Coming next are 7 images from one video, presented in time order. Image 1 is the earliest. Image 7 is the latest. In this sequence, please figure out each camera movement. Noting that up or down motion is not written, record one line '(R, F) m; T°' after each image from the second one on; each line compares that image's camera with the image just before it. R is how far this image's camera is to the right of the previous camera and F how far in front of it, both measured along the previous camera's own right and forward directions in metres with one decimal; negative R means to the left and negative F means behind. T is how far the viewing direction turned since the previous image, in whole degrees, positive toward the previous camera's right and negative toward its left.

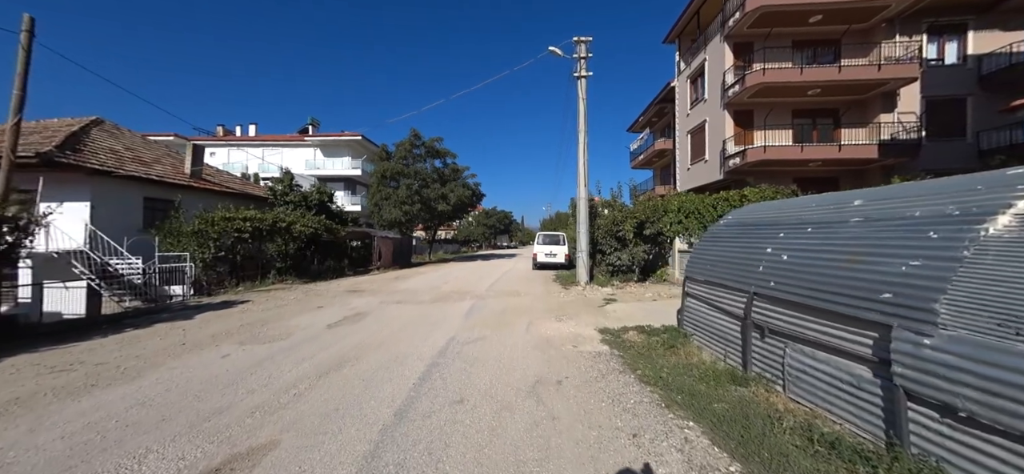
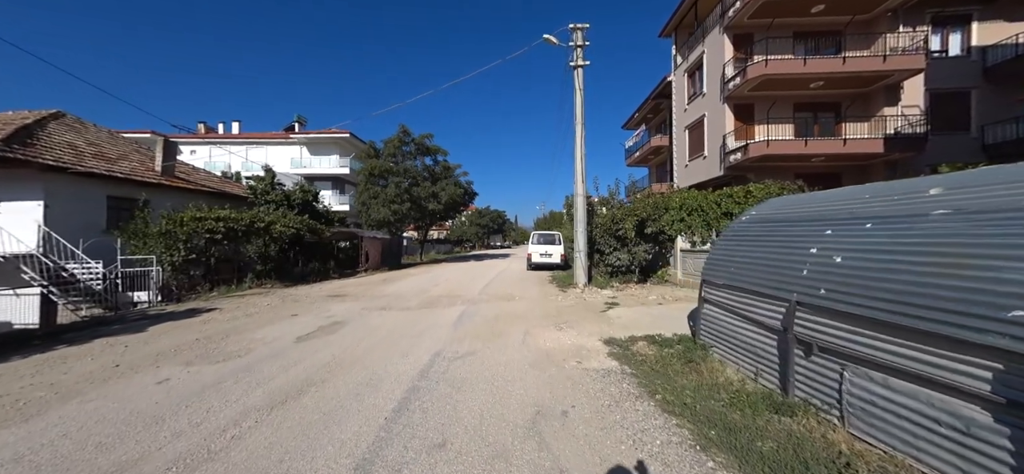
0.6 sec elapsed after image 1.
(0.0, +0.7) m; +1°
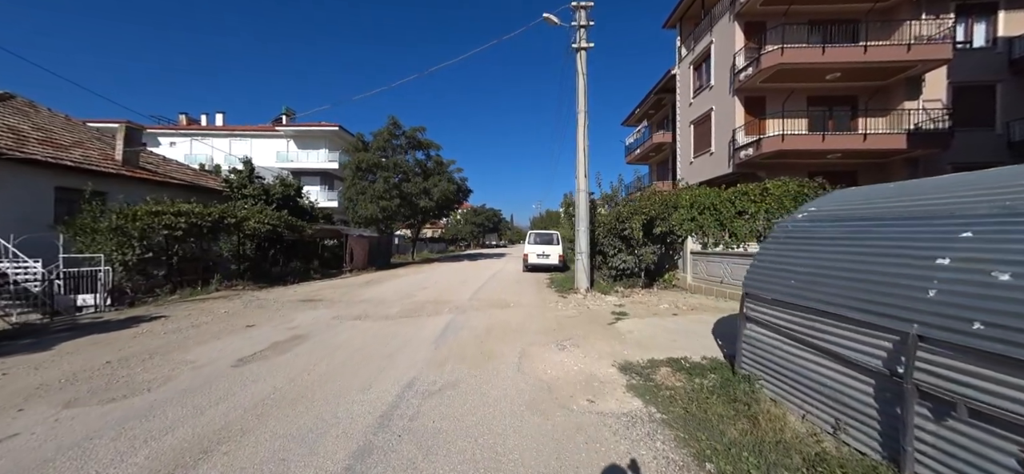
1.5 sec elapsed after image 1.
(0.0, +1.0) m; +1°
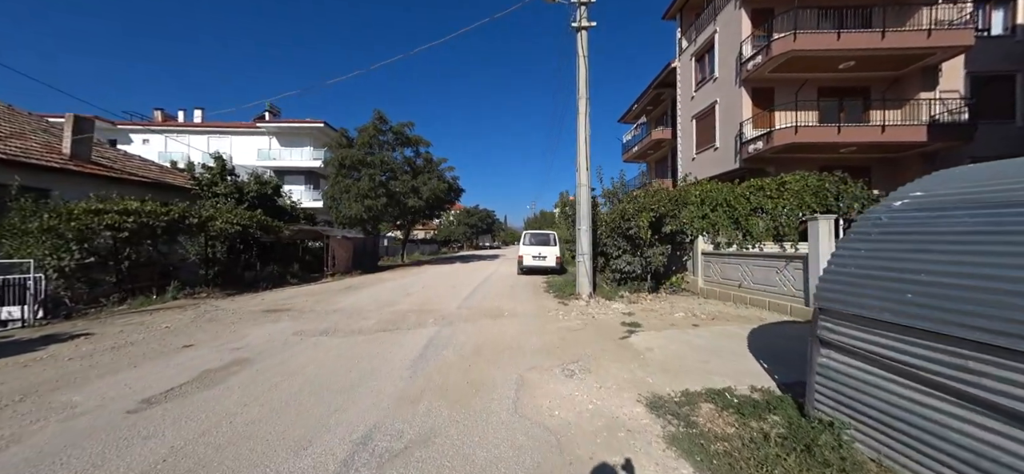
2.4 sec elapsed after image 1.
(0.0, +1.0) m; +1°
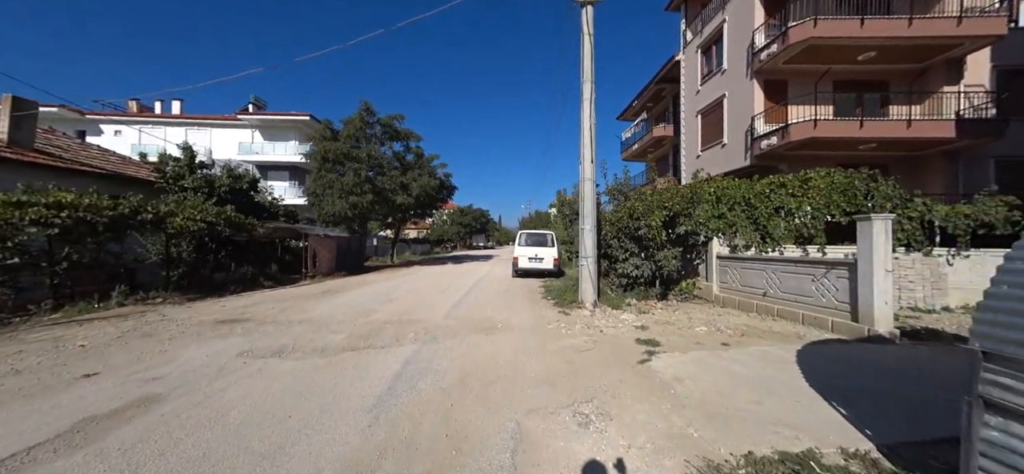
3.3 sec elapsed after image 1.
(0.0, +1.0) m; +1°
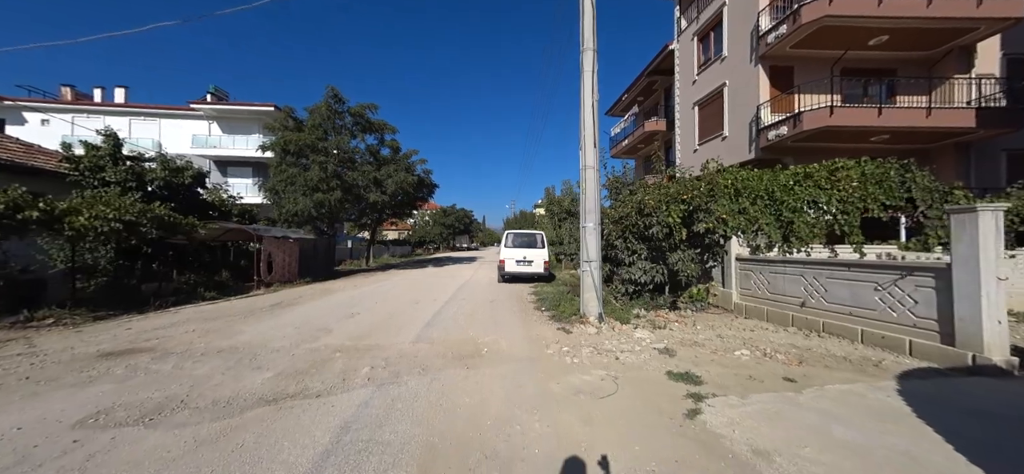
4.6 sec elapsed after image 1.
(-0.1, +1.5) m; +3°
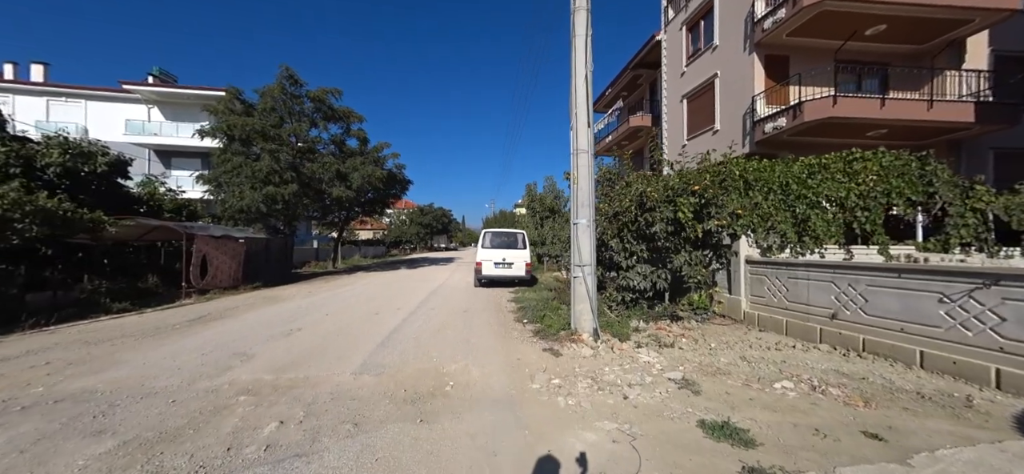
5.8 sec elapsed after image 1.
(+0.1, +1.3) m; +4°
